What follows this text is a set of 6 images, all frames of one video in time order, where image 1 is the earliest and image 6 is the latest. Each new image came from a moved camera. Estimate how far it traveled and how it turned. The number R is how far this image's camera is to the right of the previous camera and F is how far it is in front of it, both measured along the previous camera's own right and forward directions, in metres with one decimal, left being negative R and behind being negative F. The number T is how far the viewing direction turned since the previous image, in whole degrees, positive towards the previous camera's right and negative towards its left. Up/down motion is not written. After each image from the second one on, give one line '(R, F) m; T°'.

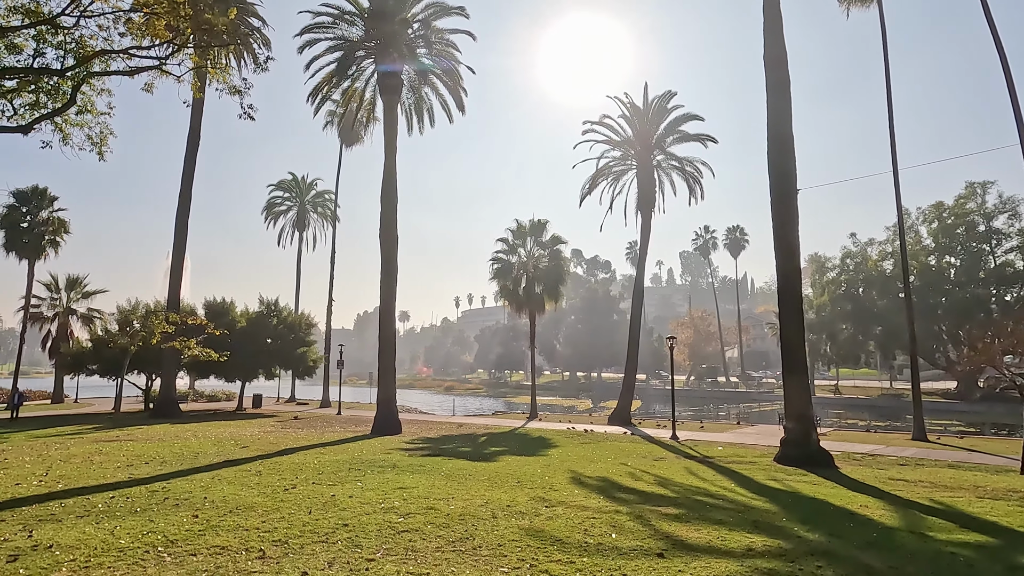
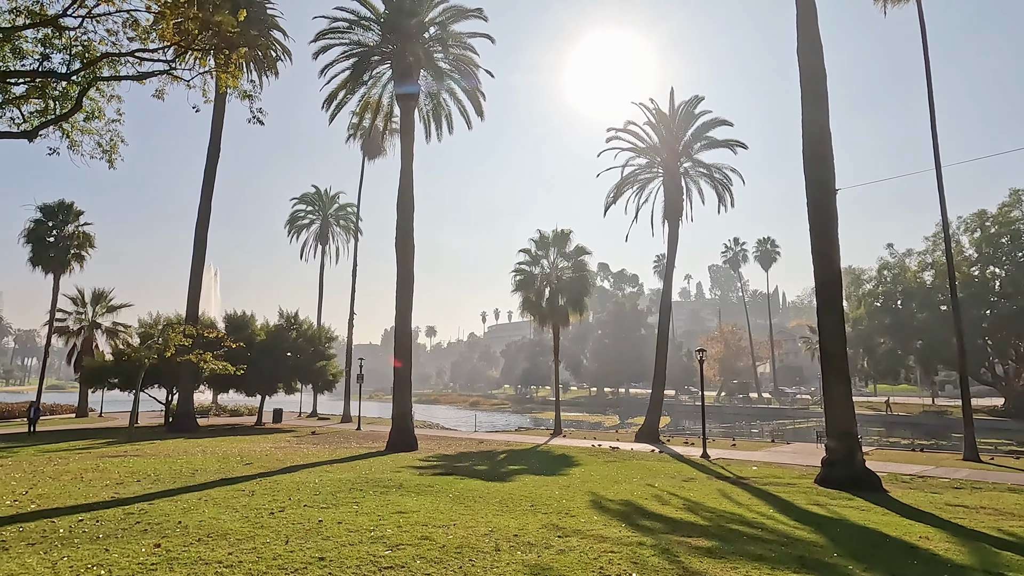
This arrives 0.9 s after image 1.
(+0.2, +0.9) m; -2°
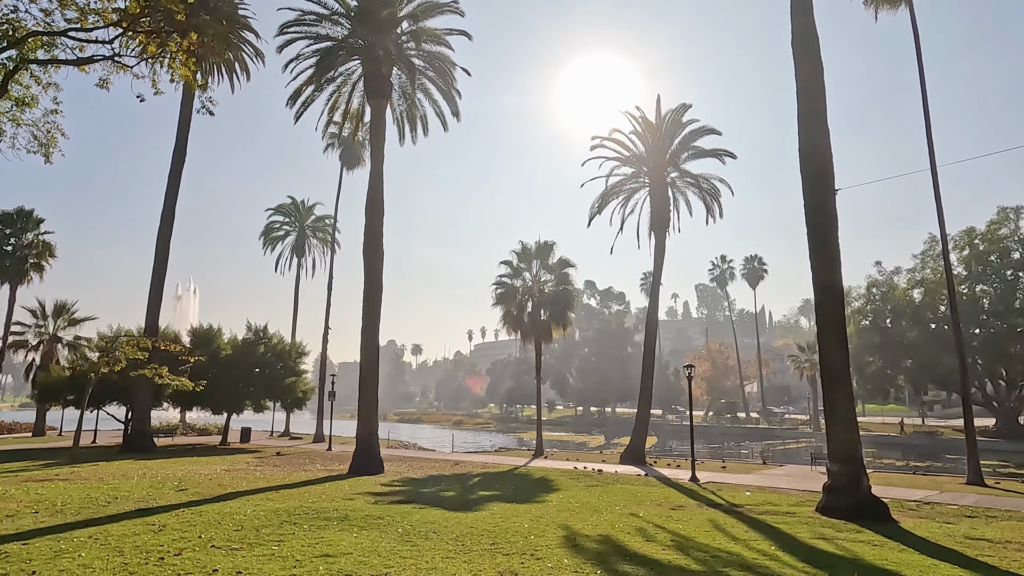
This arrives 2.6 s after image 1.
(+0.4, +1.4) m; +1°
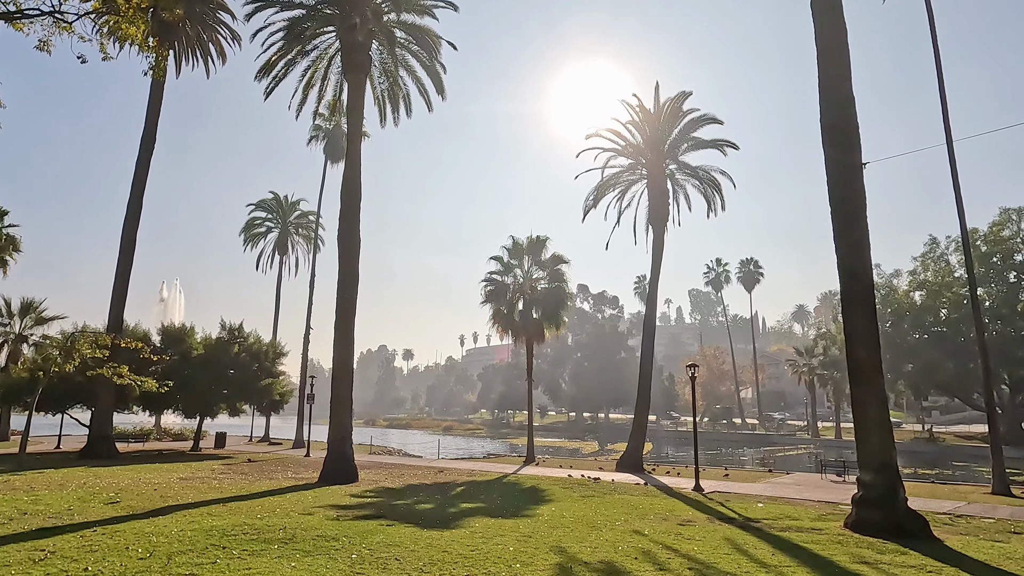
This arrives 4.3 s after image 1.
(+0.1, +1.7) m; +1°
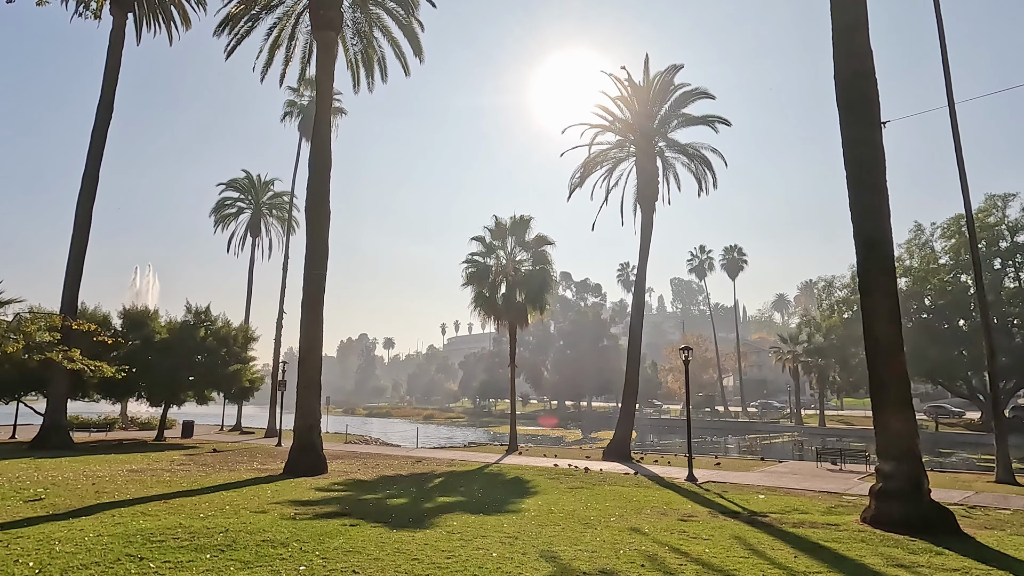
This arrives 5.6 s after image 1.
(0.0, +1.3) m; +2°
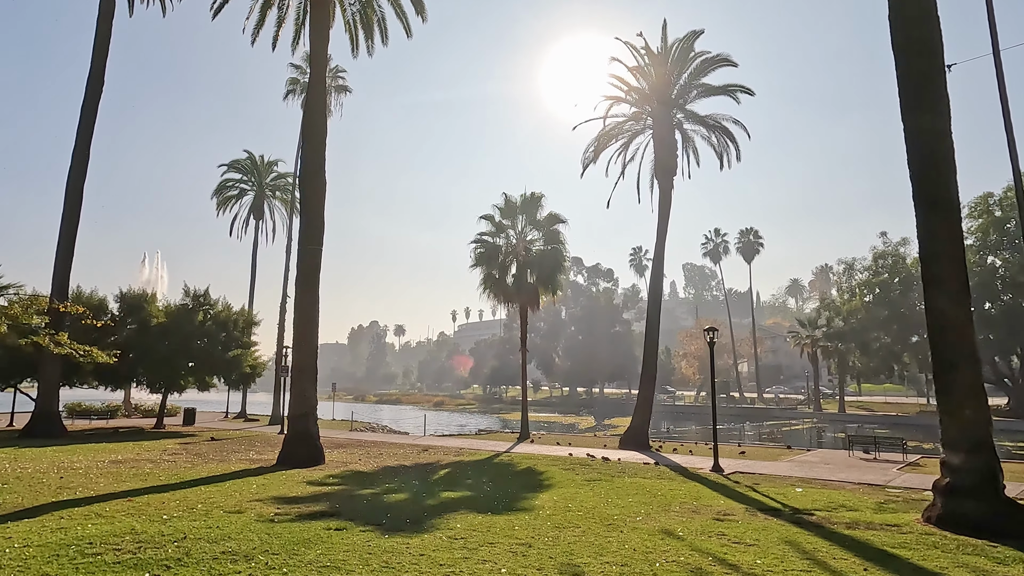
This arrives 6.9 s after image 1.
(0.0, +1.3) m; -1°
